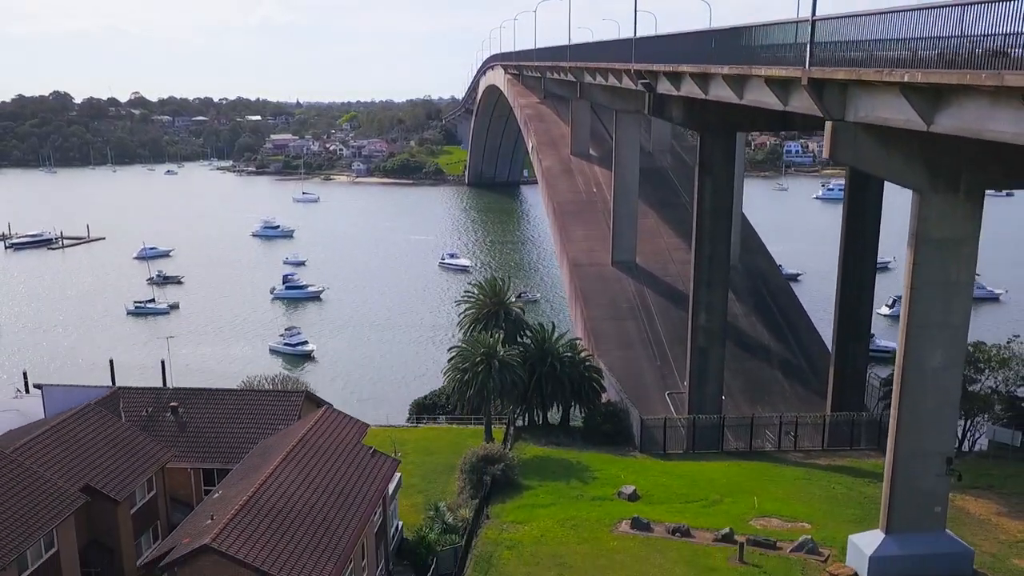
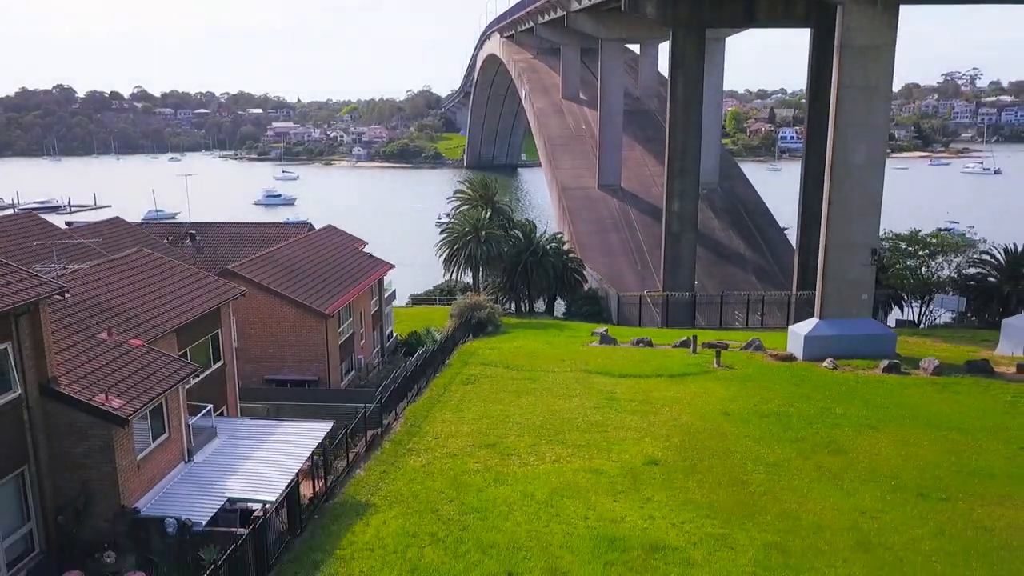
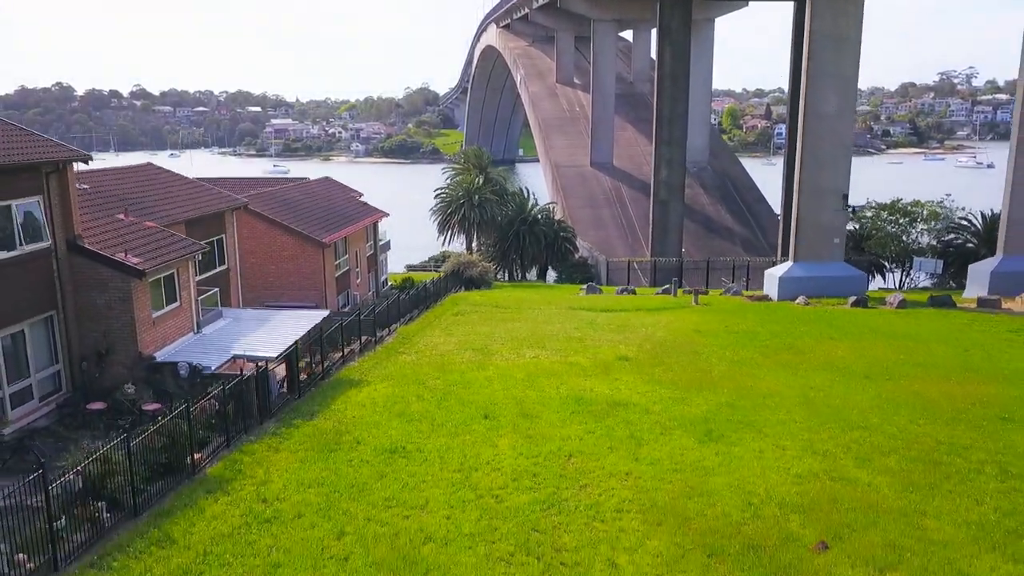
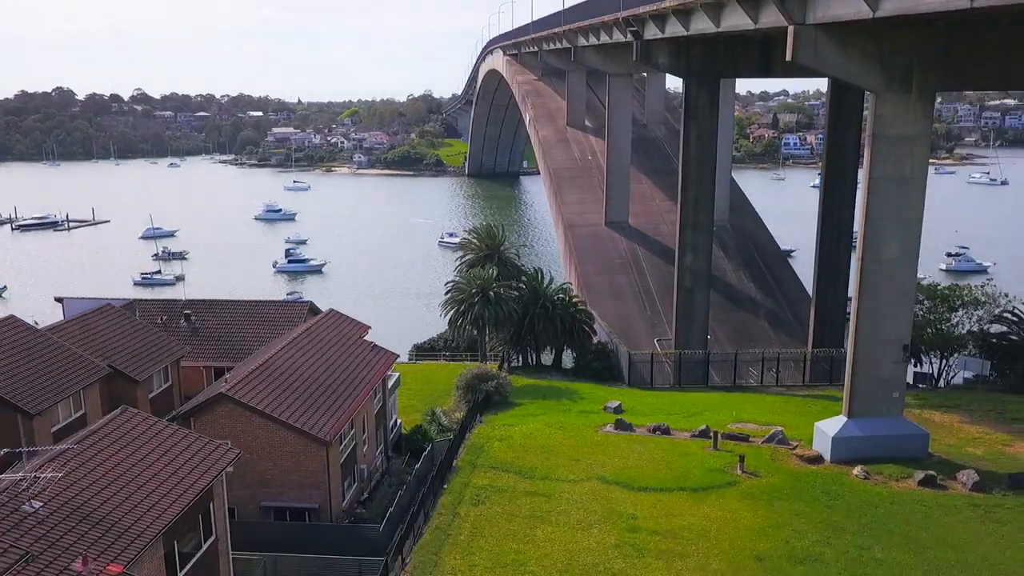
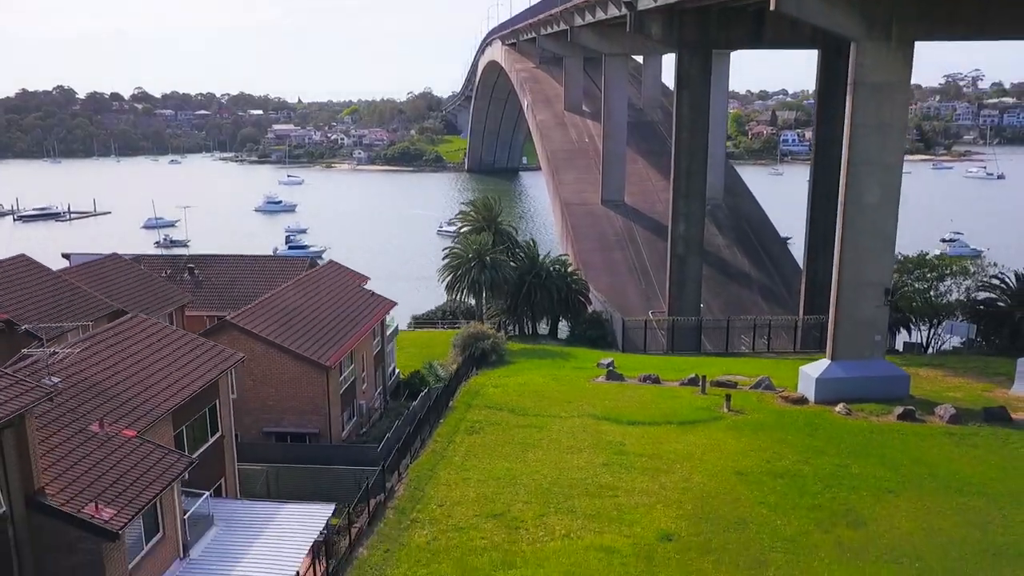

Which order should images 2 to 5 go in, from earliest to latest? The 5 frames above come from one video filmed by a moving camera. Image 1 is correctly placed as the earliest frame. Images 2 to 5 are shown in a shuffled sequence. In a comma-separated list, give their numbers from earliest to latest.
4, 5, 2, 3
